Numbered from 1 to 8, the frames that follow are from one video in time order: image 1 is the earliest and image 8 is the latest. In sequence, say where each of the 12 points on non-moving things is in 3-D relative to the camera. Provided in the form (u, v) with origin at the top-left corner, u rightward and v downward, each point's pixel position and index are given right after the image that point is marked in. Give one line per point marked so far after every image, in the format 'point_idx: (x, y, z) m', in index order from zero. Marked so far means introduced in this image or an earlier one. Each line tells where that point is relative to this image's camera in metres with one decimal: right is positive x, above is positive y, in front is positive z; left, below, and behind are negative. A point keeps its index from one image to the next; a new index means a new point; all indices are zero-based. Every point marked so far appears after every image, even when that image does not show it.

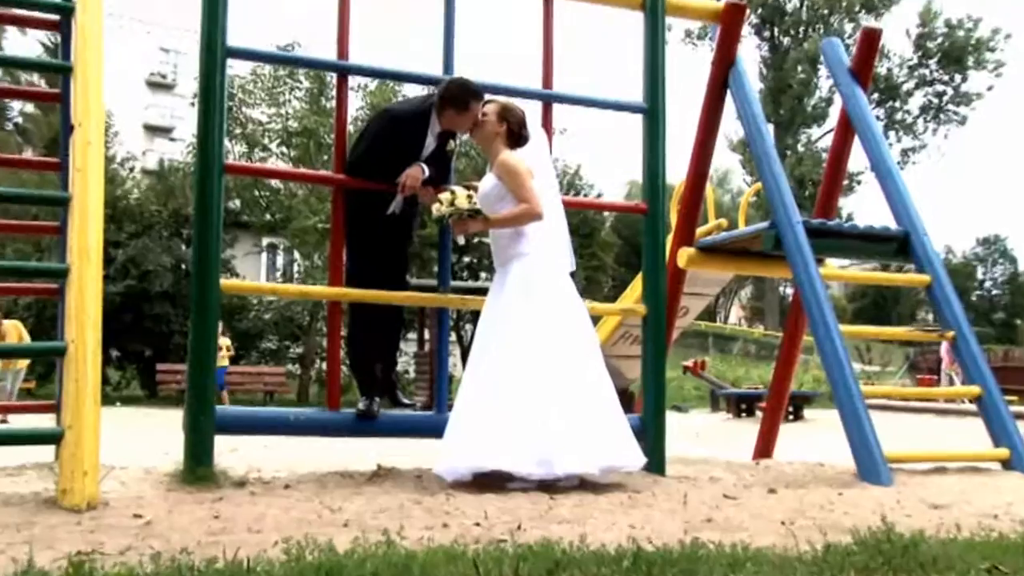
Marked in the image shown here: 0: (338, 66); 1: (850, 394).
0: (-0.6, +0.8, +4.4) m
1: (+1.1, -0.3, +4.2) m
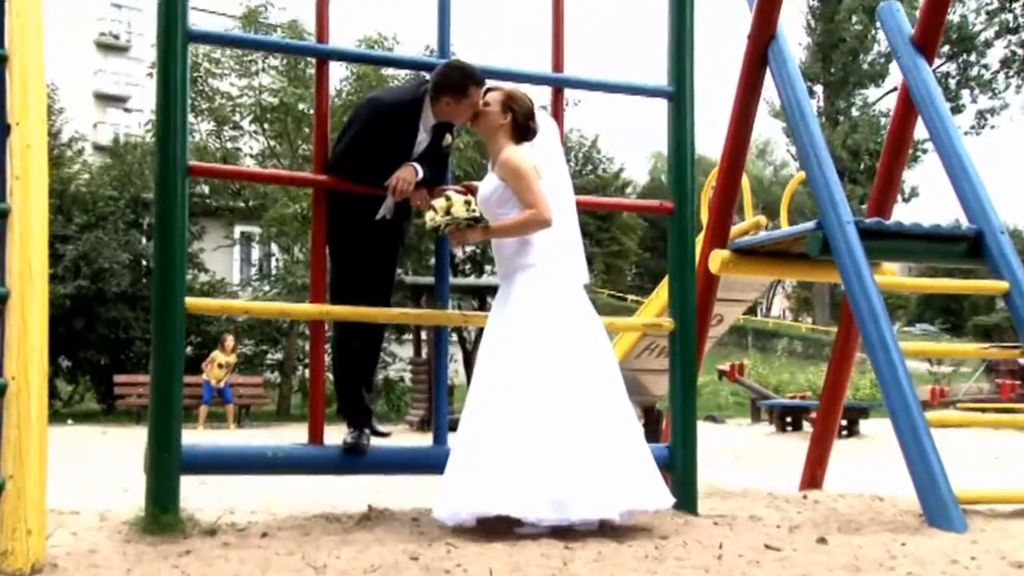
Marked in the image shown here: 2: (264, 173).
0: (-0.6, +0.7, +3.9) m
1: (+1.1, -0.4, +3.7) m
2: (-0.7, +0.3, +3.8) m
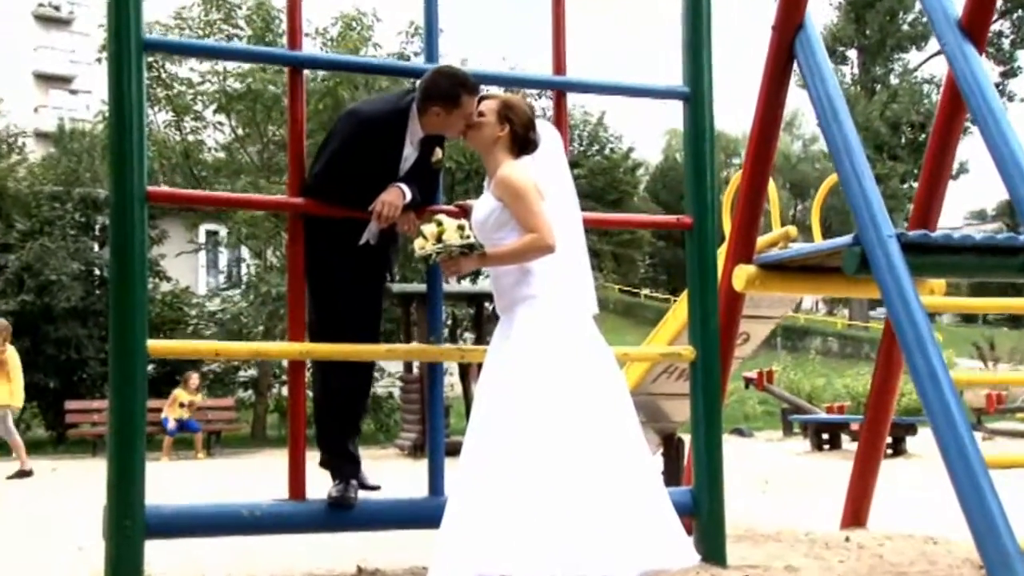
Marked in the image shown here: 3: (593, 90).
0: (-0.6, +0.6, +3.5) m
1: (+1.1, -0.4, +3.3) m
2: (-0.7, +0.2, +3.4) m
3: (+0.2, +0.6, +3.7) m
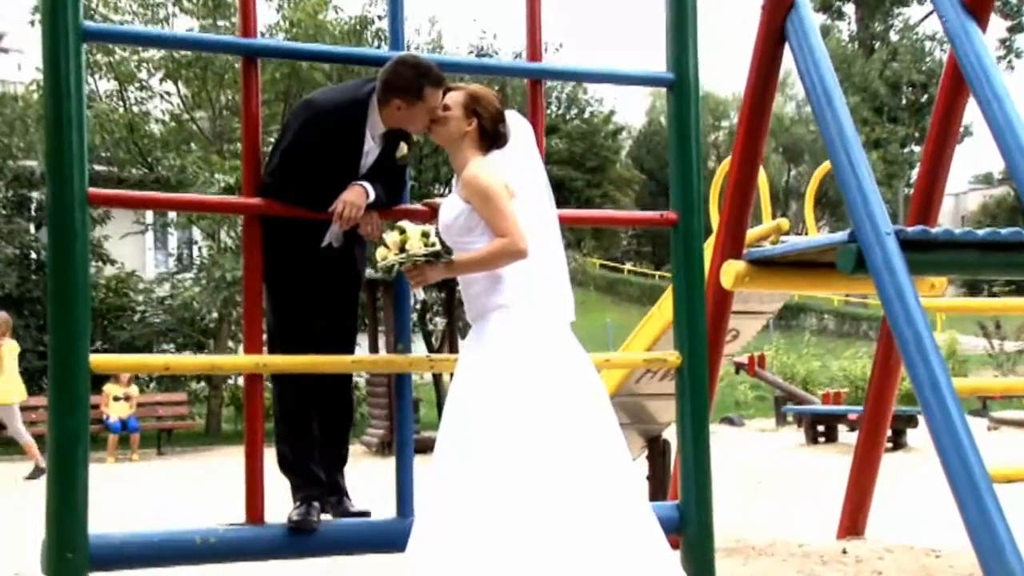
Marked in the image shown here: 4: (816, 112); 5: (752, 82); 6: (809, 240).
0: (-0.7, +0.6, +3.2) m
1: (+1.1, -0.4, +3.1) m
2: (-0.8, +0.2, +3.2) m
3: (+0.2, +0.6, +3.5) m
4: (+0.8, +0.5, +3.6) m
5: (+0.7, +0.6, +3.7) m
6: (+0.8, +0.1, +3.5) m
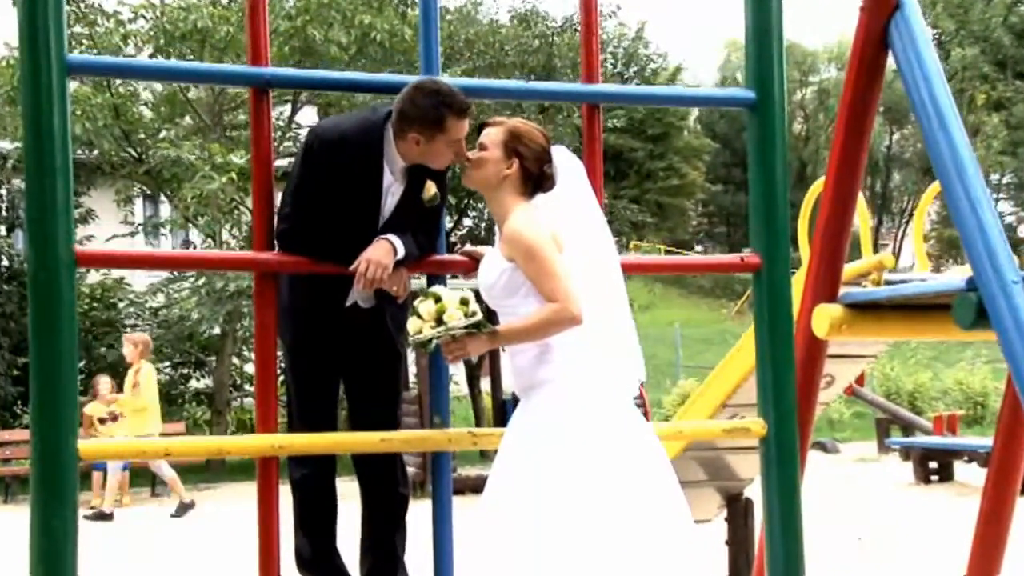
0: (-0.6, +0.4, +2.8) m
1: (+1.2, -0.6, +2.5) m
2: (-0.7, +0.1, +2.8) m
3: (+0.3, +0.4, +2.9) m
4: (+1.0, +0.4, +3.0) m
5: (+0.8, +0.5, +3.2) m
6: (+0.9, 0.0, +3.0) m
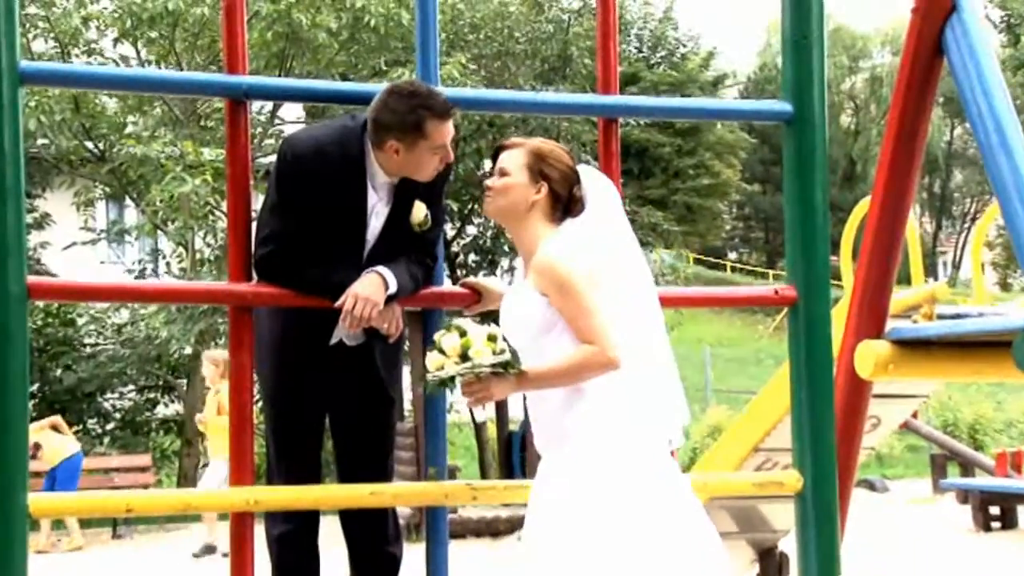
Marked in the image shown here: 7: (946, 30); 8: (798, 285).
0: (-0.6, +0.4, +2.5) m
1: (+1.2, -0.7, +2.2) m
2: (-0.7, 0.0, +2.5) m
3: (+0.3, +0.4, +2.6) m
4: (+1.0, +0.3, +2.7) m
5: (+0.9, +0.4, +2.8) m
6: (+0.9, -0.1, +2.6) m
7: (+0.9, +0.6, +2.8) m
8: (+0.6, 0.0, +2.7) m
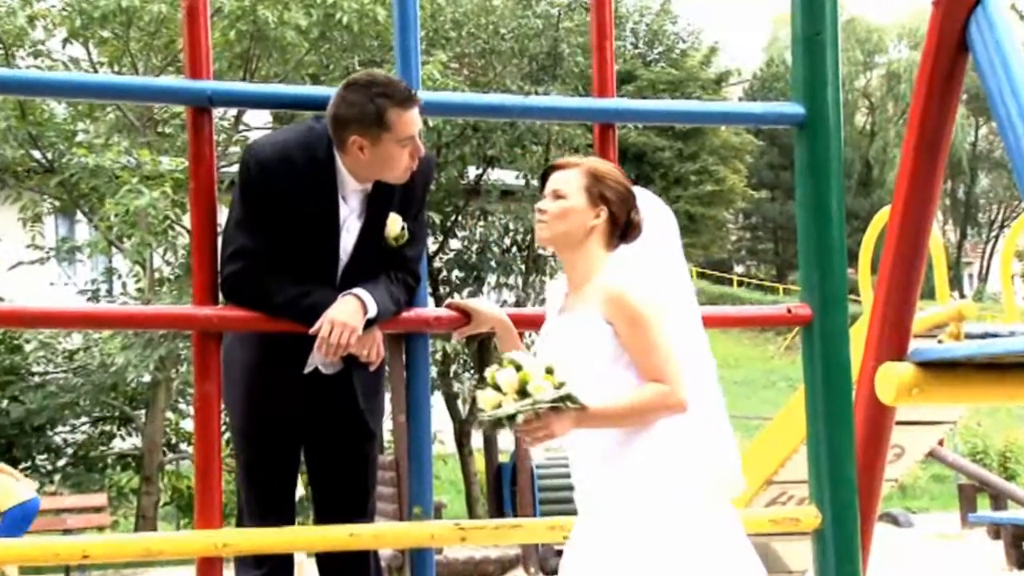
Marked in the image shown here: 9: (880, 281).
0: (-0.6, +0.3, +2.3) m
1: (+1.1, -0.7, +2.0) m
2: (-0.7, 0.0, +2.3) m
3: (+0.3, +0.3, +2.4) m
4: (+1.0, +0.3, +2.5) m
5: (+0.8, +0.4, +2.6) m
6: (+0.9, -0.1, +2.4) m
7: (+0.9, +0.5, +2.6) m
8: (+0.6, 0.0, +2.5) m
9: (+0.8, 0.0, +2.7) m
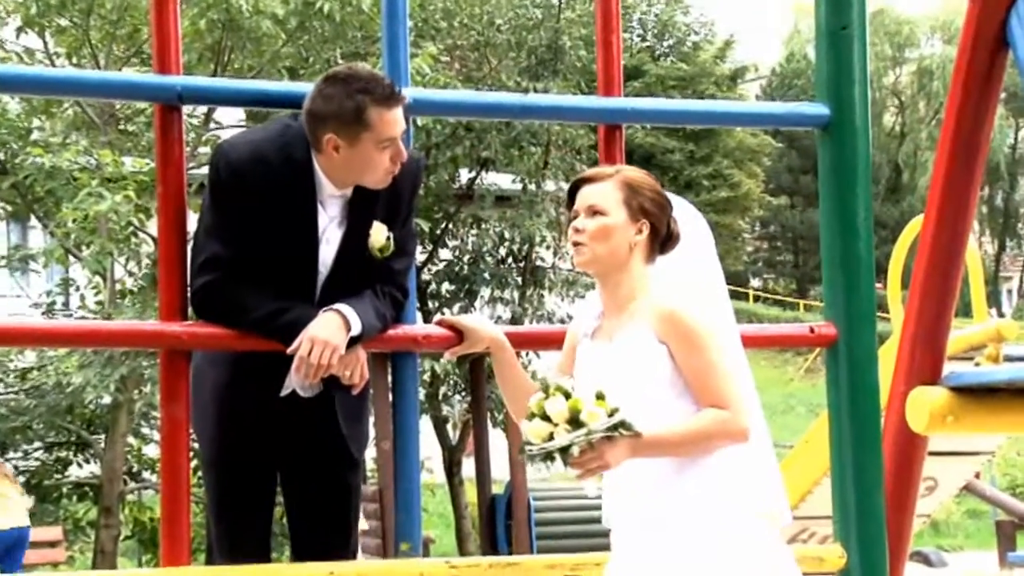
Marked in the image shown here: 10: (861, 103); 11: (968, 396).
0: (-0.6, +0.3, +2.1) m
1: (+1.1, -0.7, +1.7) m
2: (-0.7, -0.1, +2.1) m
3: (+0.3, +0.3, +2.2) m
4: (+0.9, +0.2, +2.3) m
5: (+0.8, +0.4, +2.4) m
6: (+0.9, -0.1, +2.2) m
7: (+0.9, +0.5, +2.4) m
8: (+0.6, -0.1, +2.3) m
9: (+0.8, 0.0, +2.5) m
10: (+0.6, +0.3, +2.3) m
11: (+0.8, -0.2, +2.4) m
